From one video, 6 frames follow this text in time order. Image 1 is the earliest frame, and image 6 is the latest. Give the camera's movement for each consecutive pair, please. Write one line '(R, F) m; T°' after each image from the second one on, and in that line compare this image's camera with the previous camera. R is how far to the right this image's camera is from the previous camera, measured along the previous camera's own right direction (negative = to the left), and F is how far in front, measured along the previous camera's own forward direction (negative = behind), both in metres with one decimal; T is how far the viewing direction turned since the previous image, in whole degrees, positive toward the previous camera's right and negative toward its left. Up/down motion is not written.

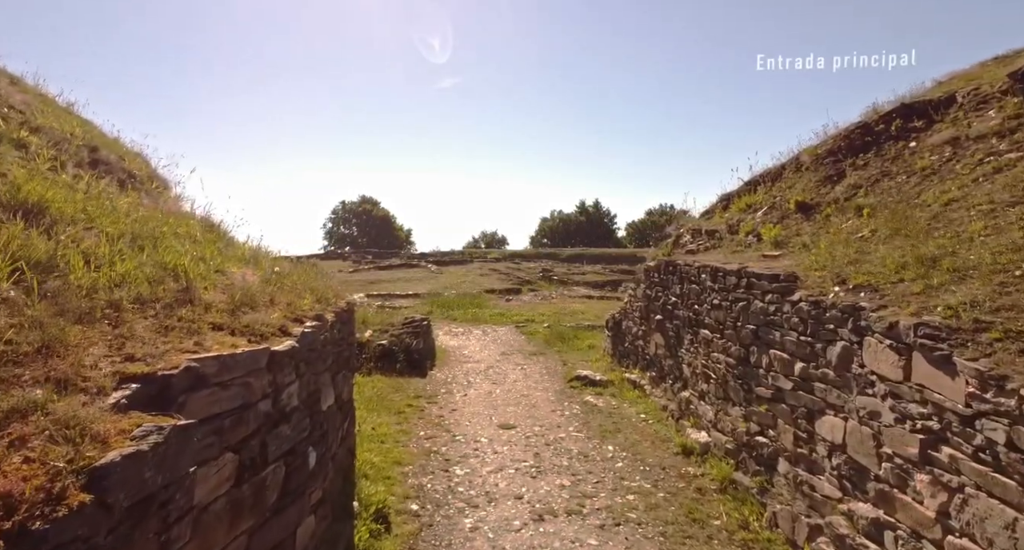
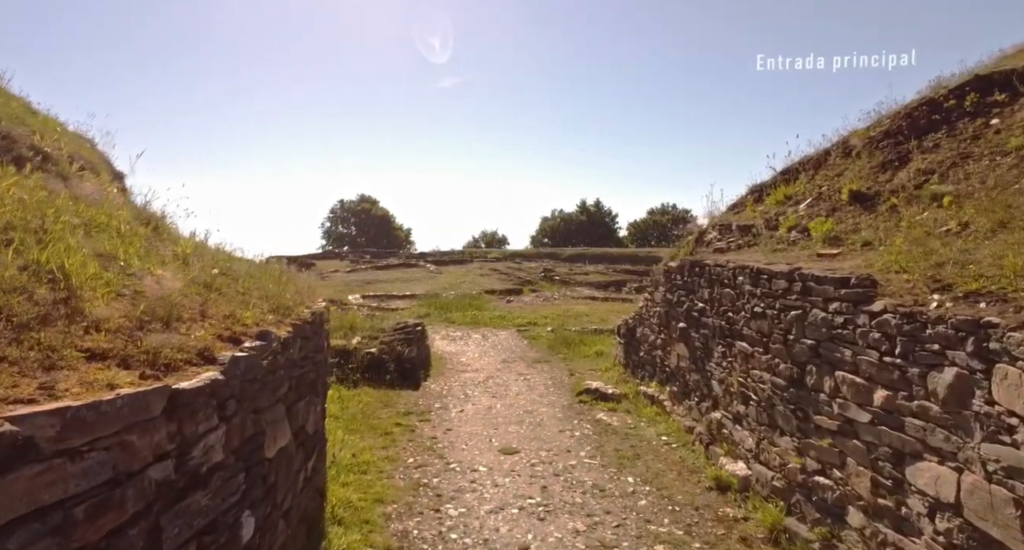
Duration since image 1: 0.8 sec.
(0.0, +1.1) m; 0°
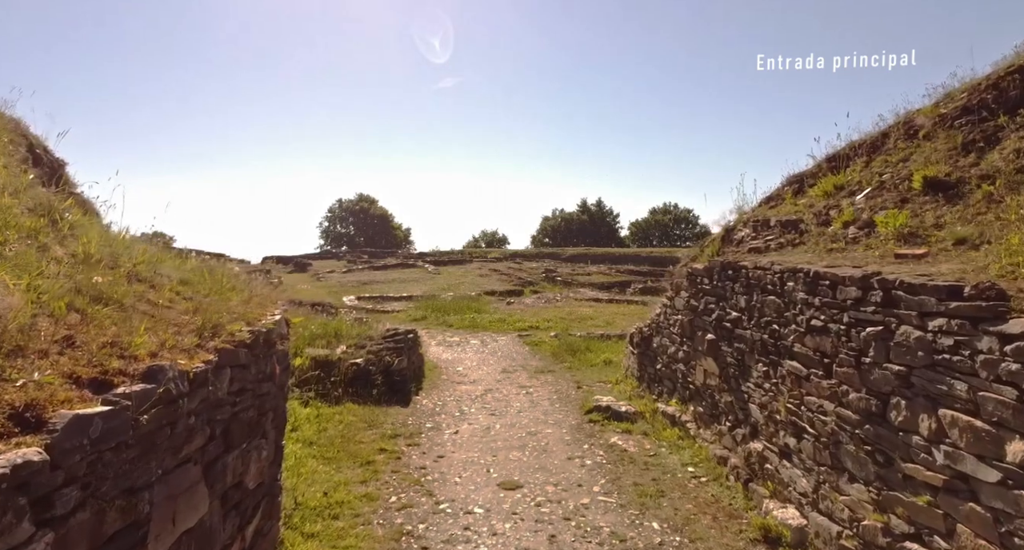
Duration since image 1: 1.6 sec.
(0.0, +1.1) m; 0°
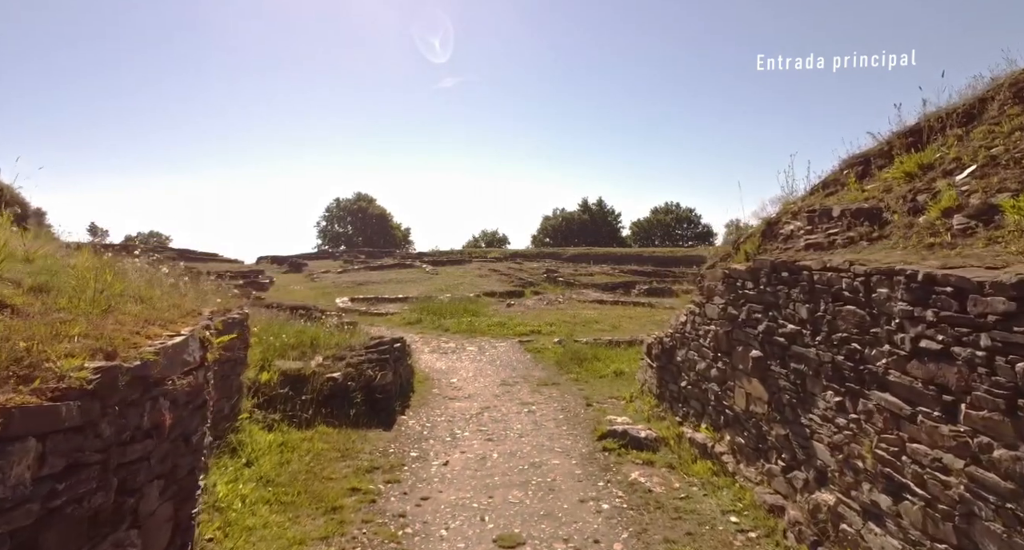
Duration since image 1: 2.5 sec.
(0.0, +1.3) m; 0°
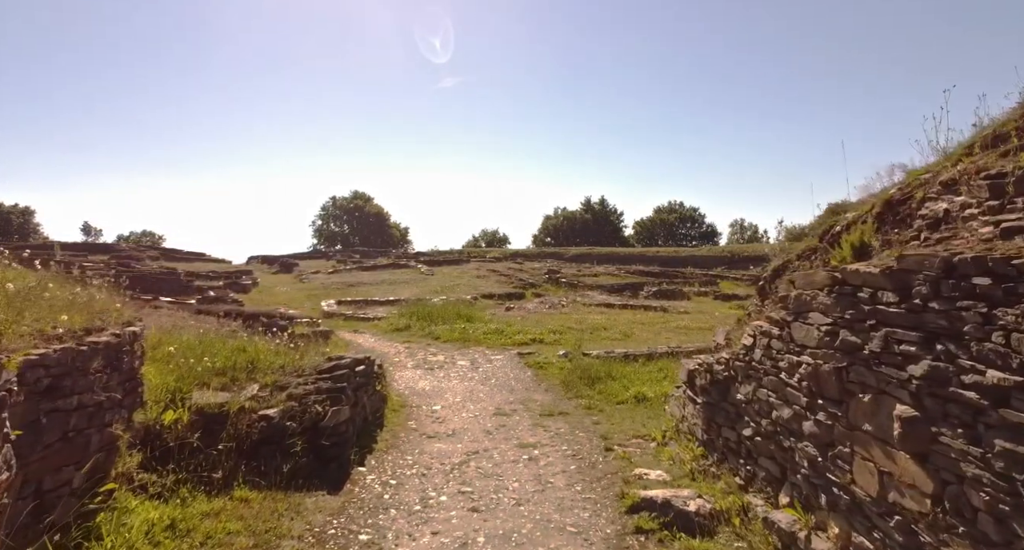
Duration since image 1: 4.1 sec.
(+0.1, +2.2) m; 0°
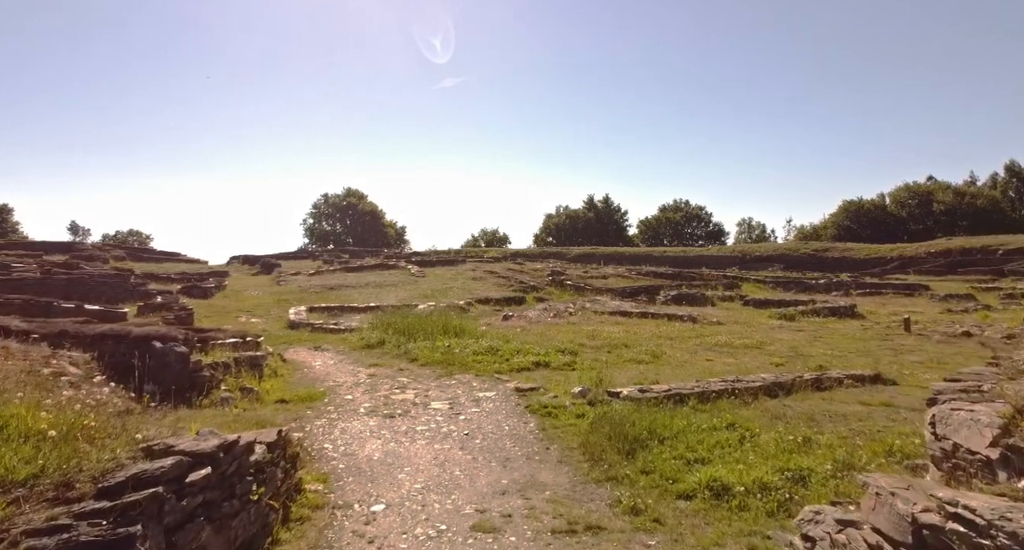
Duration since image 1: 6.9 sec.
(+0.1, +3.9) m; 0°
